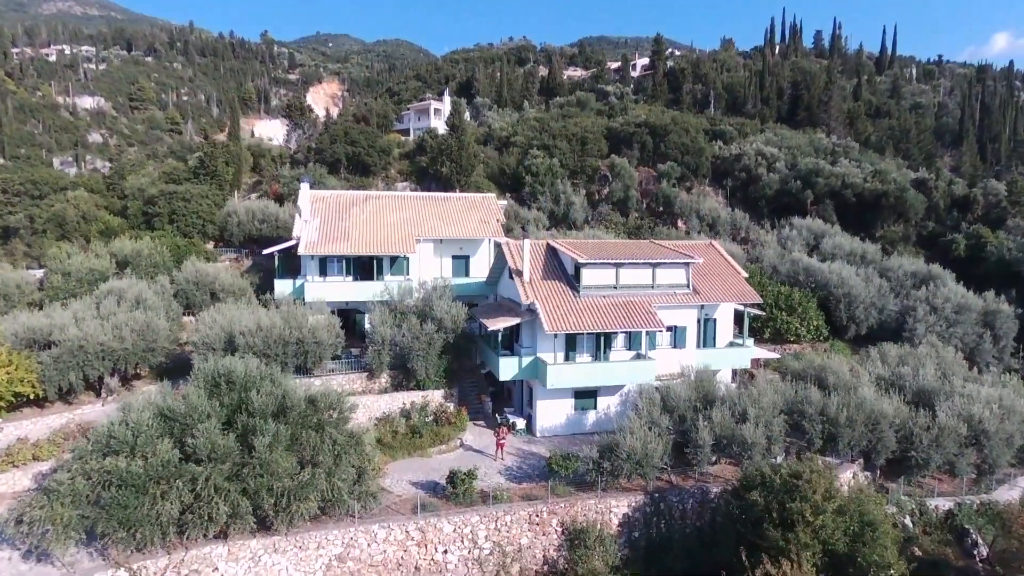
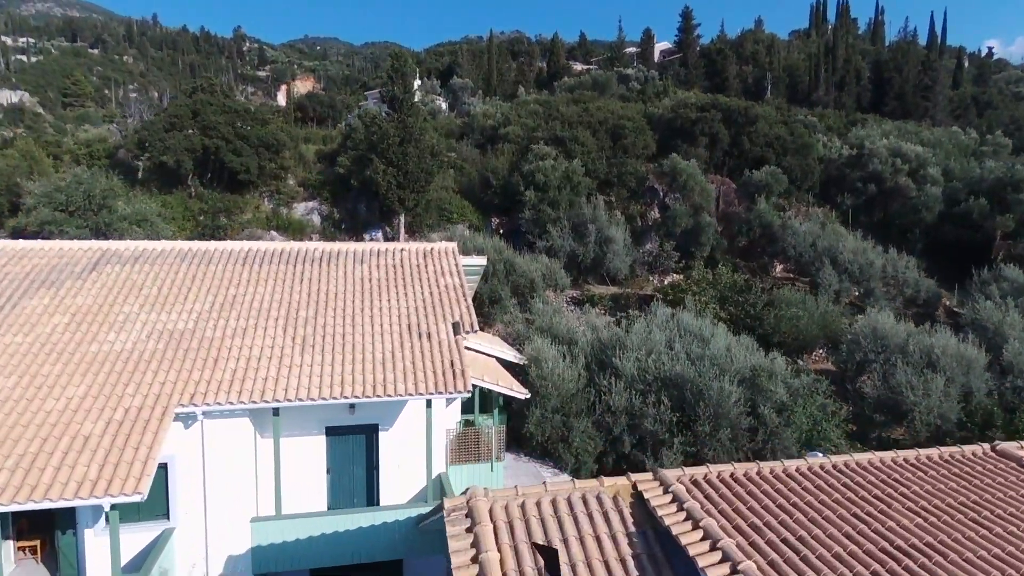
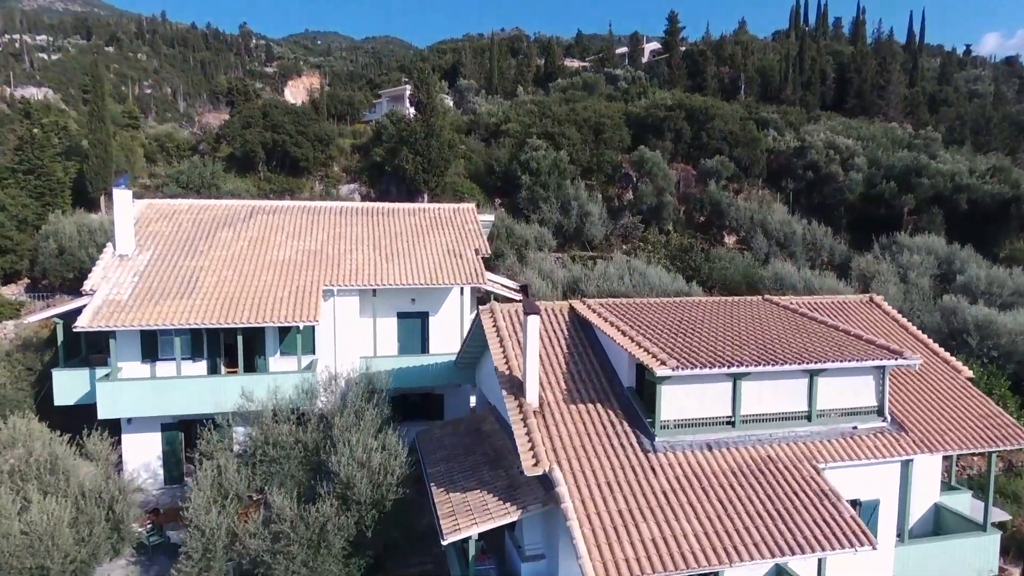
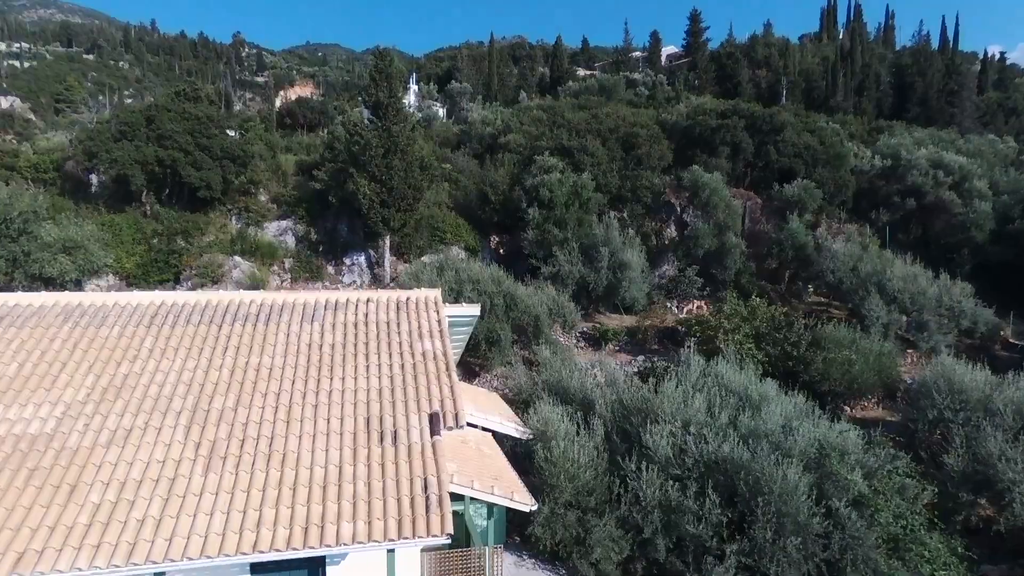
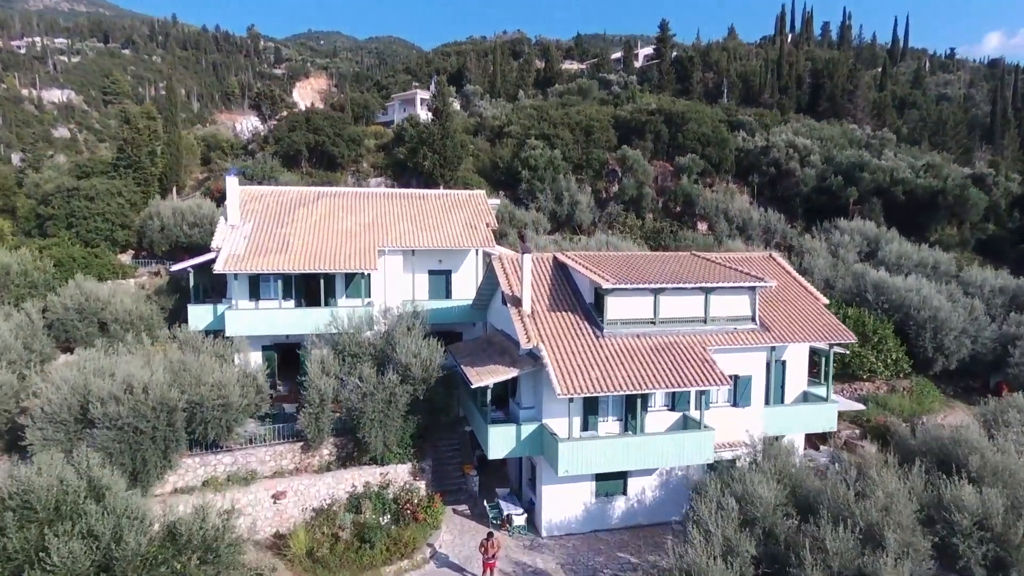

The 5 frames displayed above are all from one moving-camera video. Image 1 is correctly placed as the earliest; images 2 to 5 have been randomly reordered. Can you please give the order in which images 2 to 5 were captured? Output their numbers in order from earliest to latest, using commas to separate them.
5, 3, 2, 4
